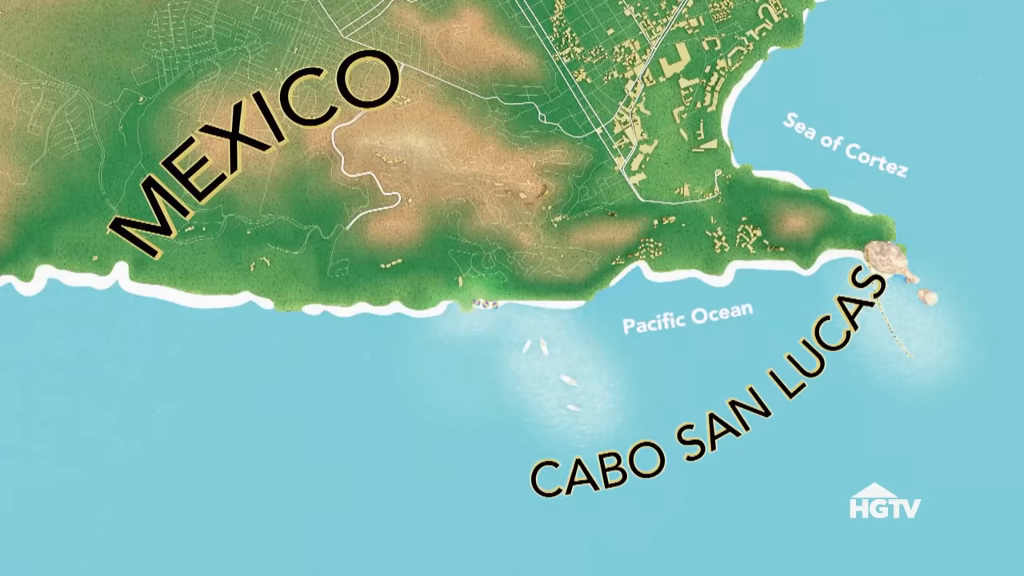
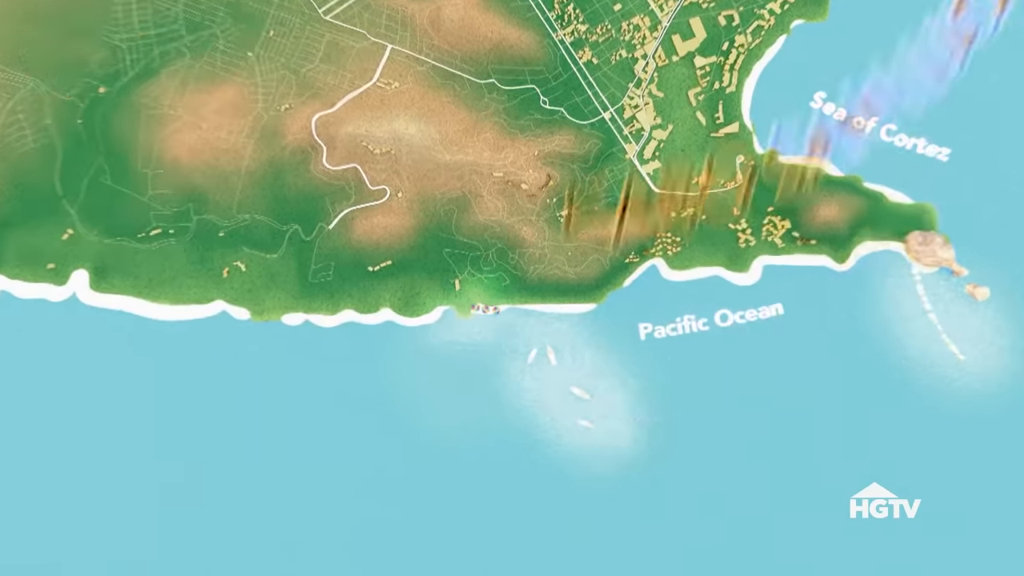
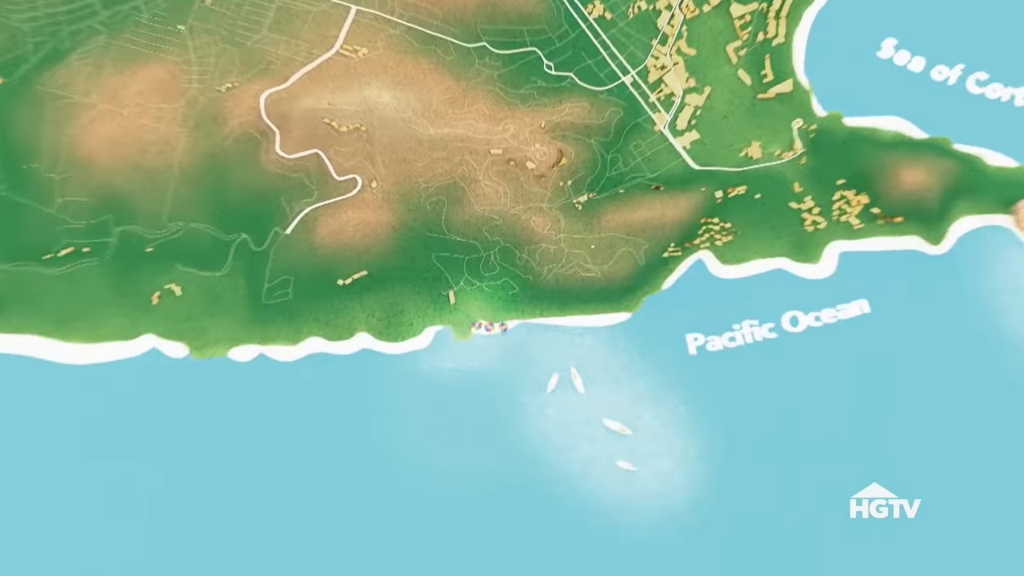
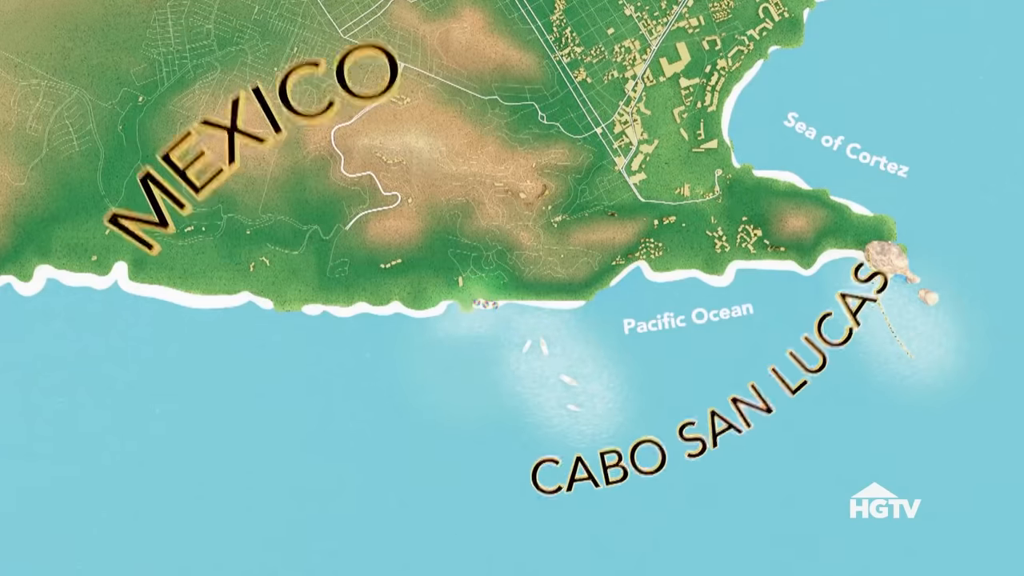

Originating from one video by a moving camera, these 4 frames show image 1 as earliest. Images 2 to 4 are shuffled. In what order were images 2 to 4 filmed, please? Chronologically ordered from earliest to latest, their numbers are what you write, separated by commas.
4, 2, 3
